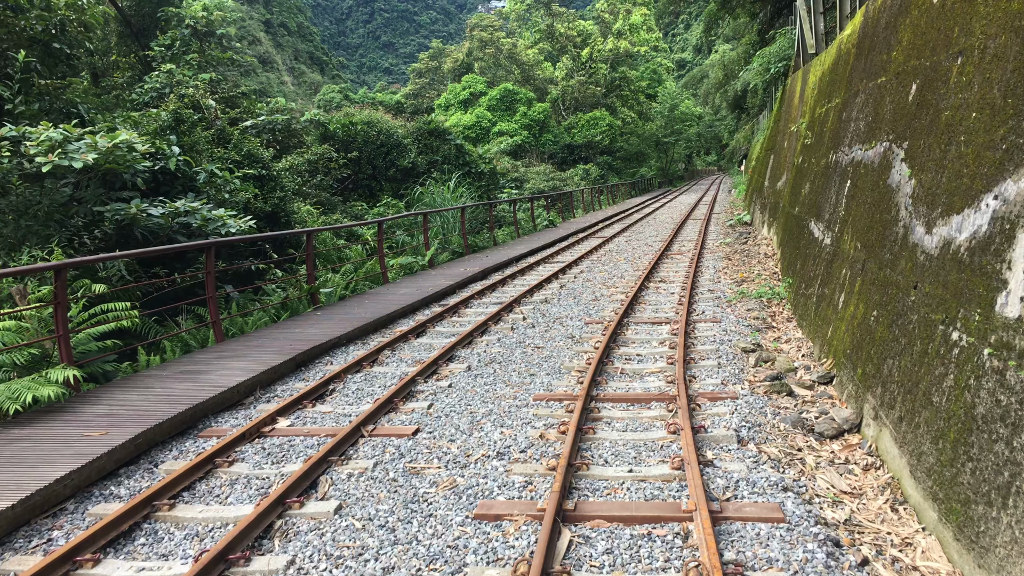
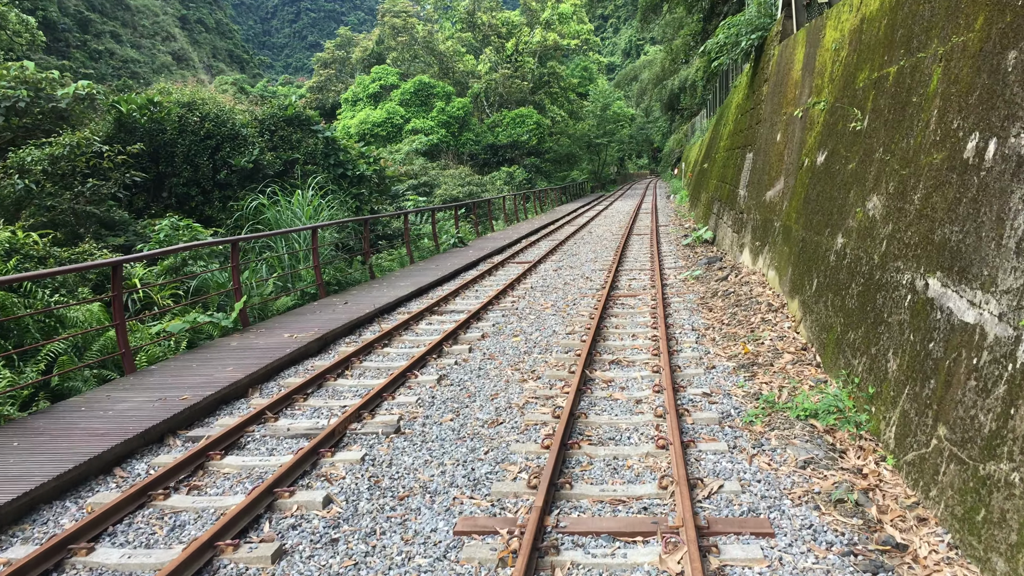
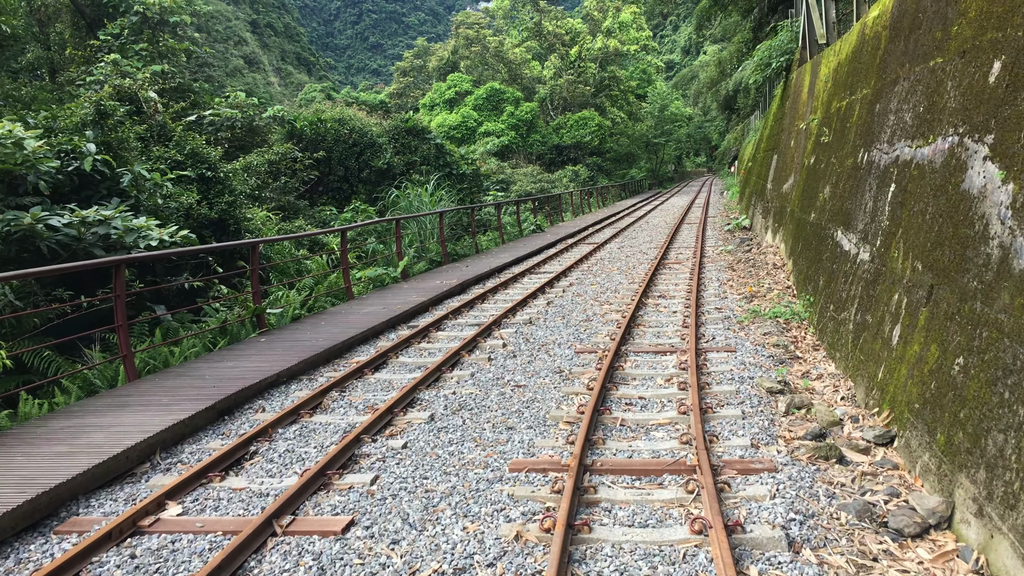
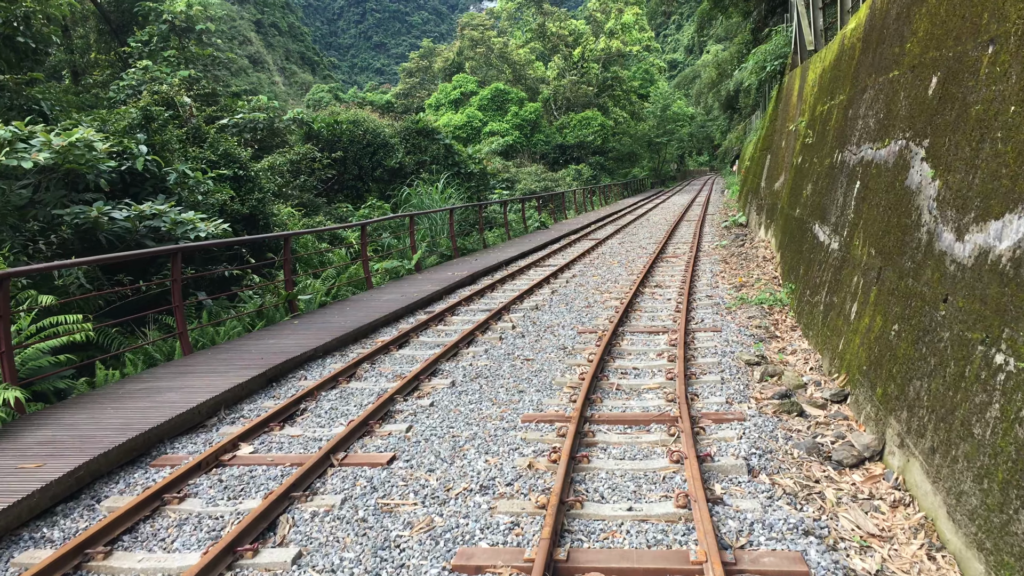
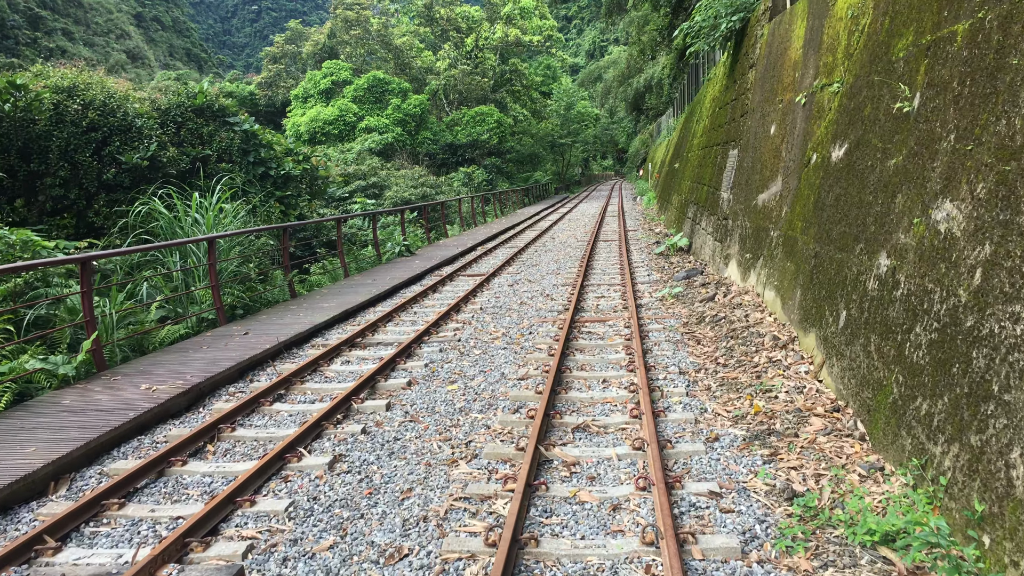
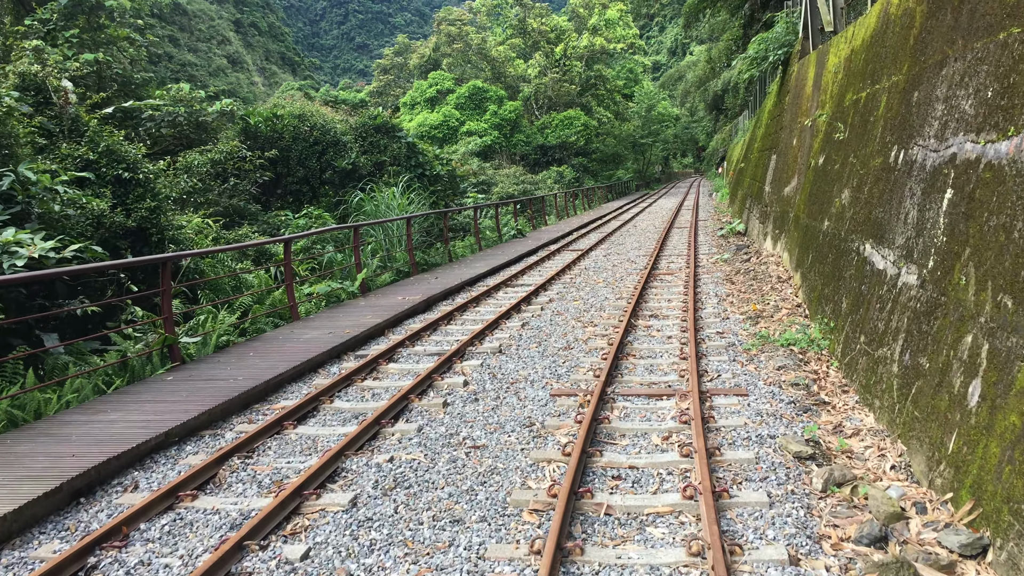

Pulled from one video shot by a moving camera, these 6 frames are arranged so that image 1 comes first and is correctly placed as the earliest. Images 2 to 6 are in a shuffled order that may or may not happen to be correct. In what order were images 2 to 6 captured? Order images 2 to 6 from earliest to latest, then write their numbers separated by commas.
4, 3, 6, 2, 5
